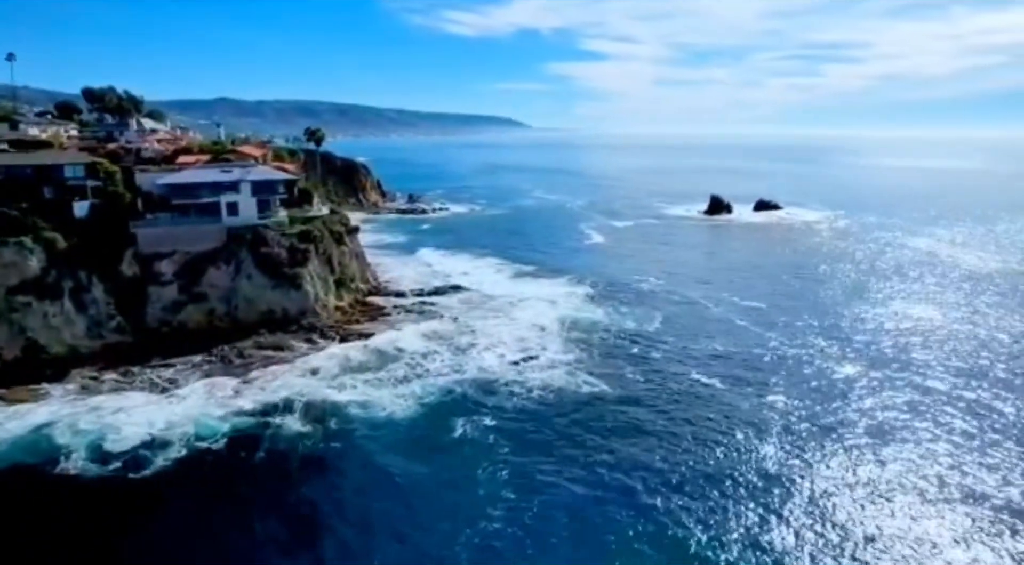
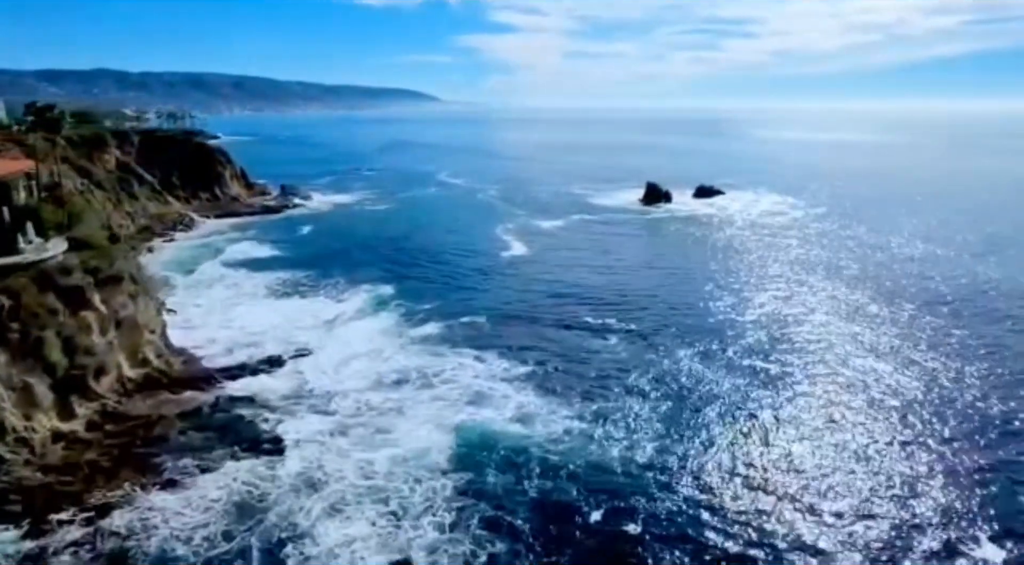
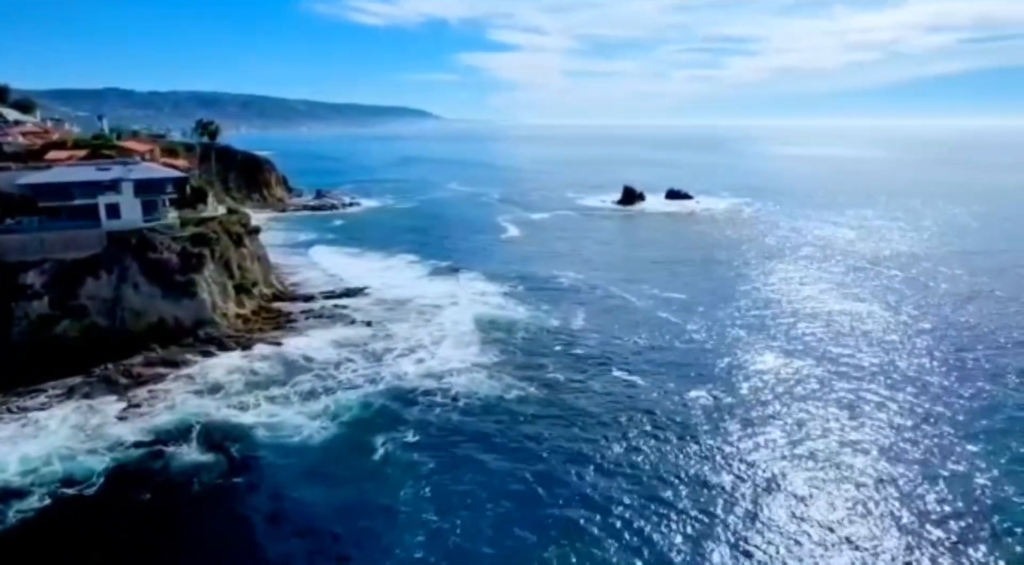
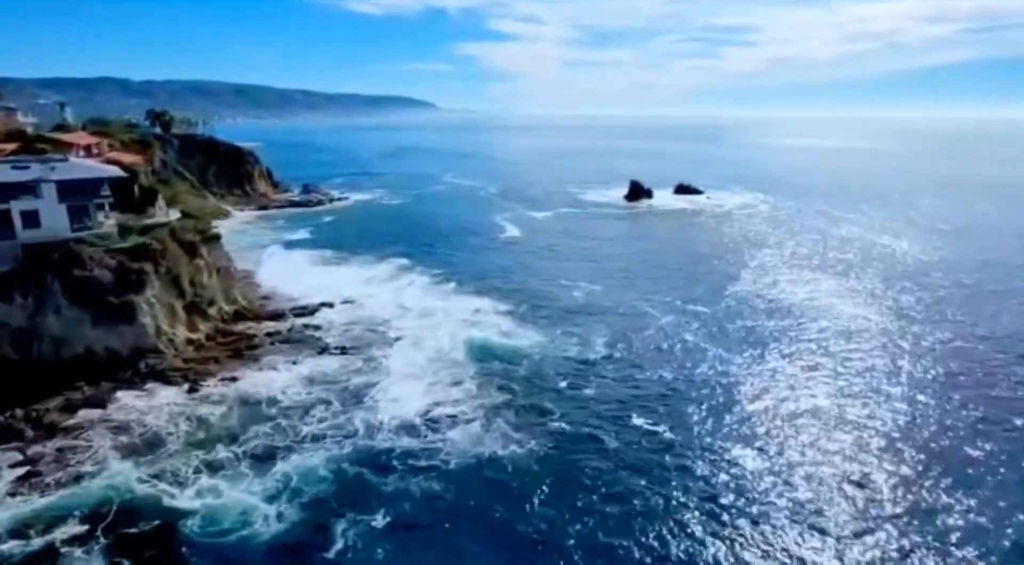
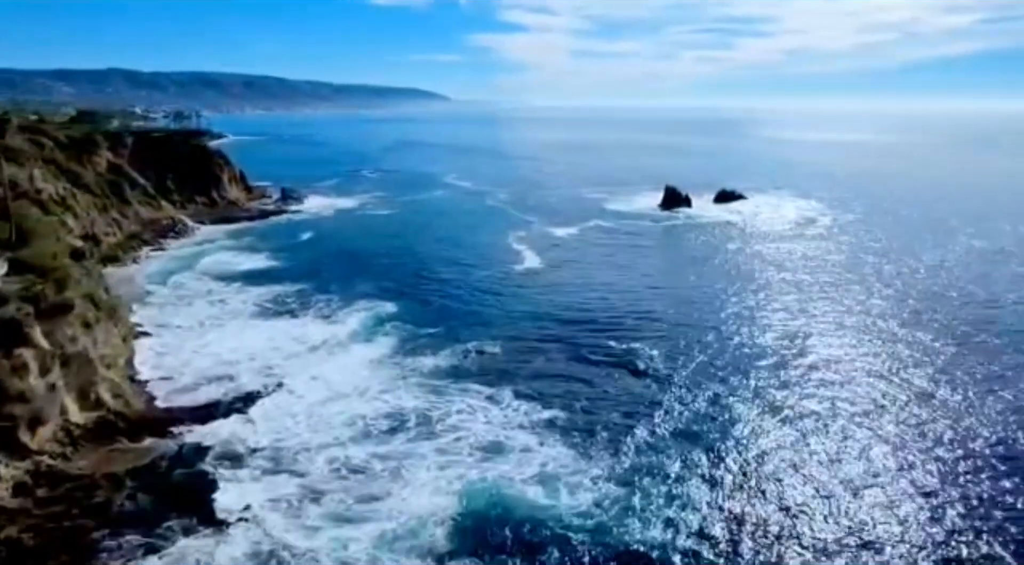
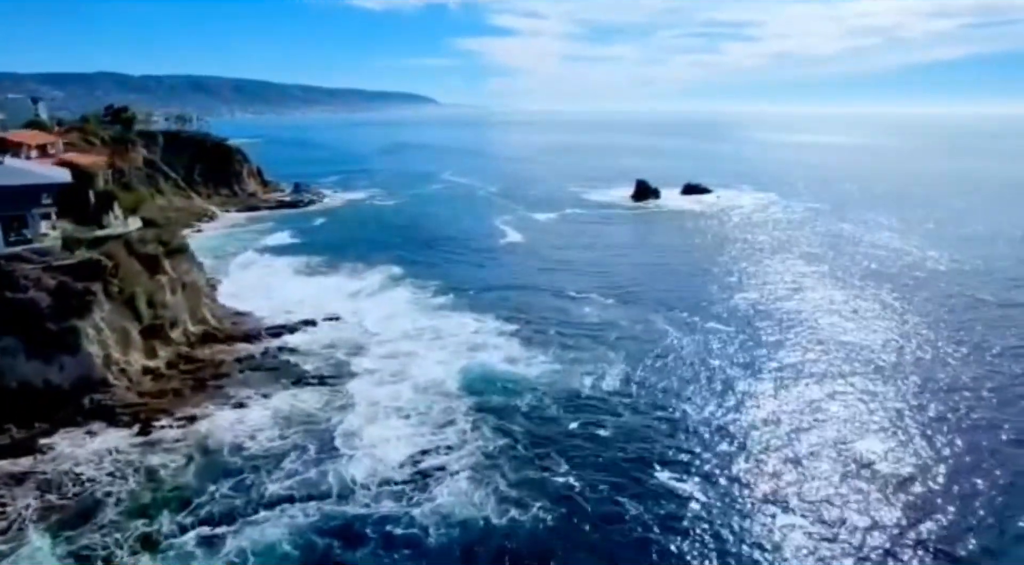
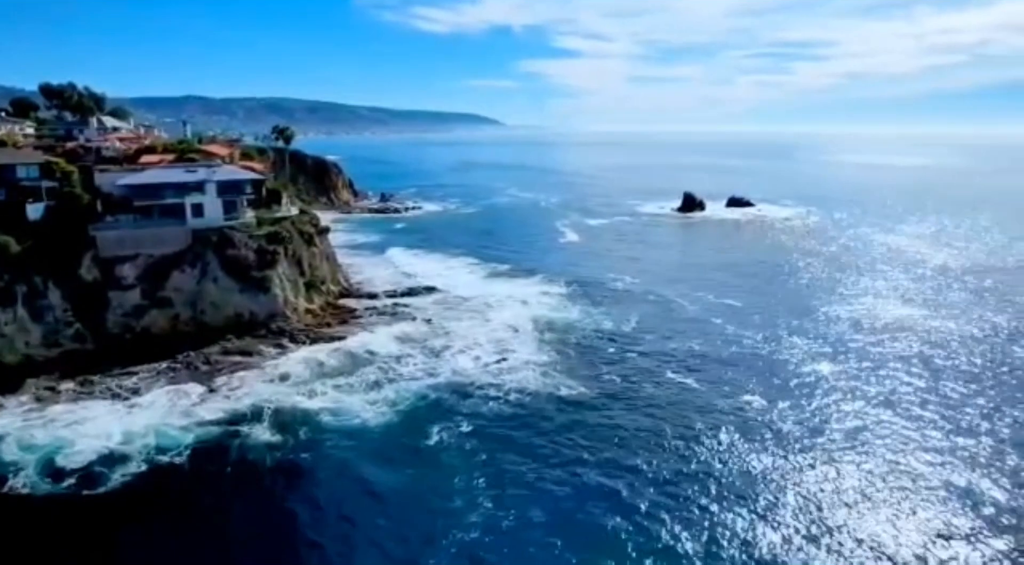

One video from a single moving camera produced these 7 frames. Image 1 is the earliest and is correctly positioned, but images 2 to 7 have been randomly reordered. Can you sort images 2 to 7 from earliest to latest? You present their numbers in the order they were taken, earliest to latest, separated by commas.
7, 3, 4, 6, 2, 5
